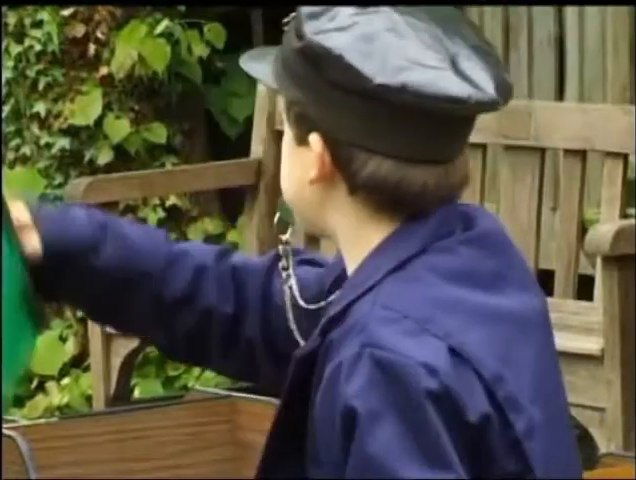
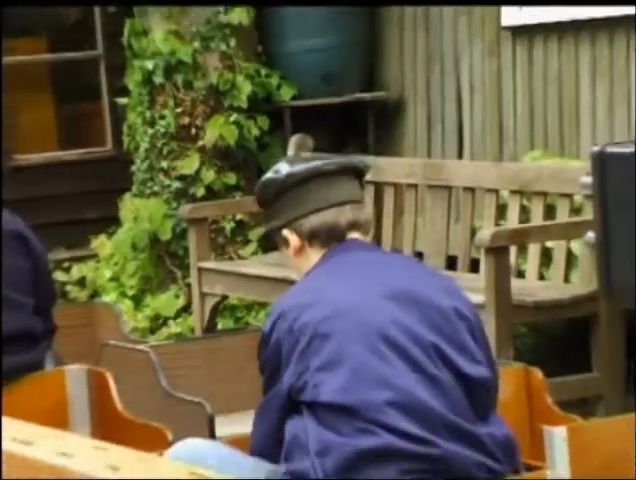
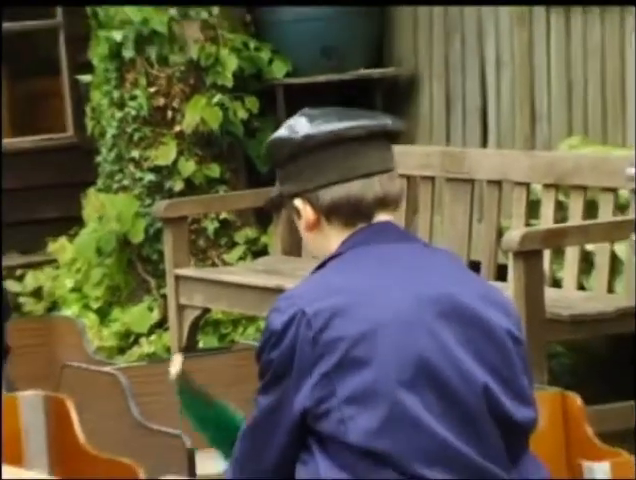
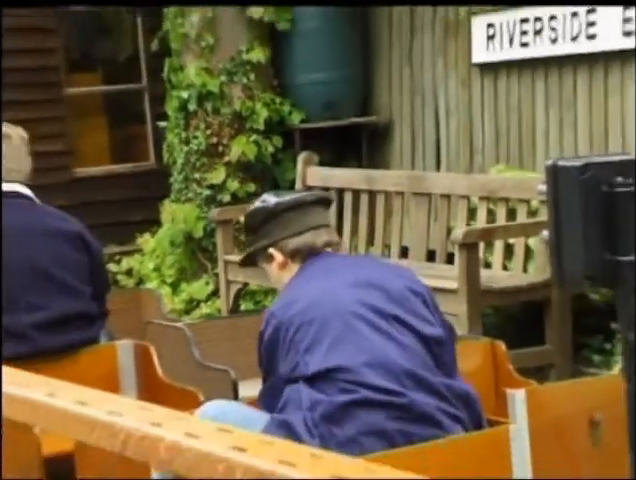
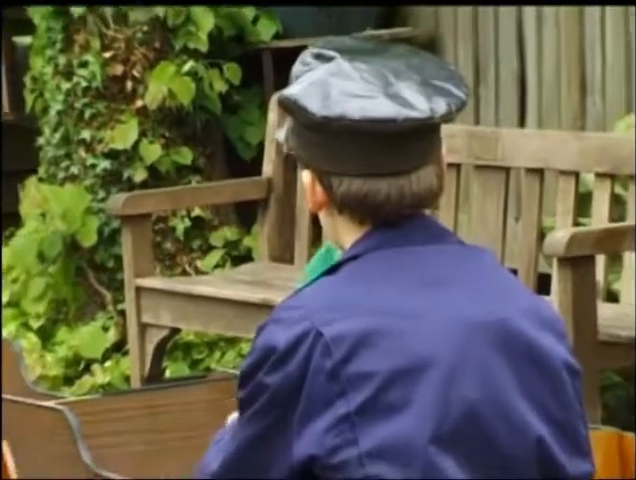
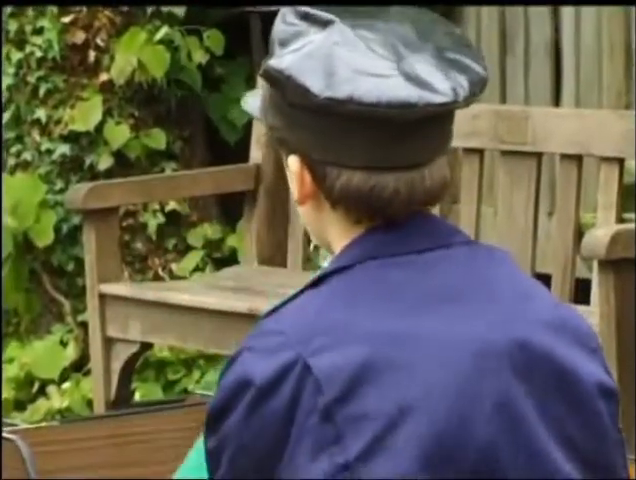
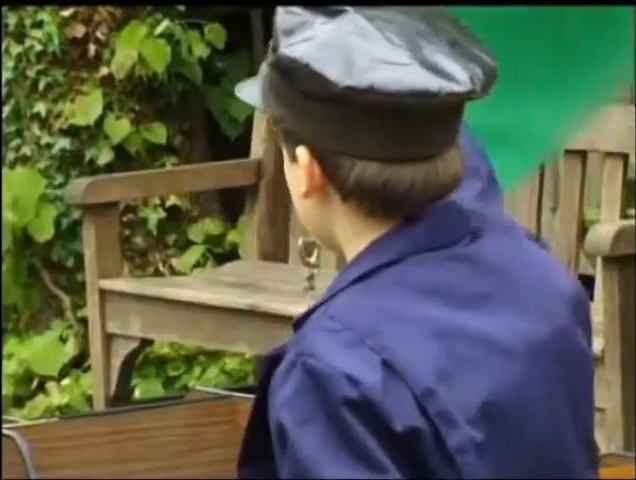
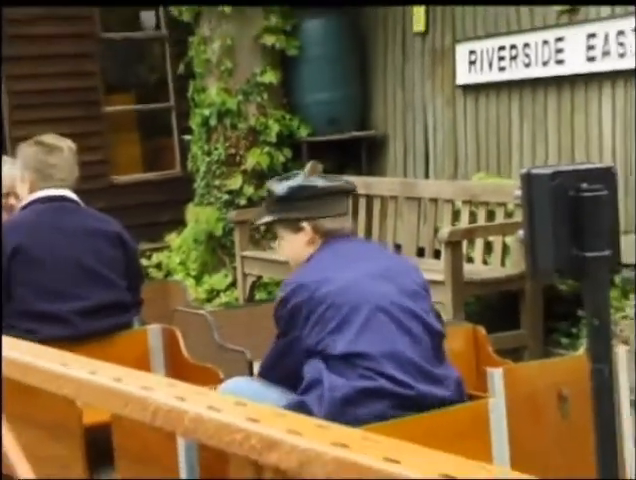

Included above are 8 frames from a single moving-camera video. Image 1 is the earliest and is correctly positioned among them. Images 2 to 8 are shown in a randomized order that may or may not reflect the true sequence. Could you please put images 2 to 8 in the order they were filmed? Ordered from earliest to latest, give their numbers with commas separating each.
7, 6, 5, 3, 2, 4, 8
